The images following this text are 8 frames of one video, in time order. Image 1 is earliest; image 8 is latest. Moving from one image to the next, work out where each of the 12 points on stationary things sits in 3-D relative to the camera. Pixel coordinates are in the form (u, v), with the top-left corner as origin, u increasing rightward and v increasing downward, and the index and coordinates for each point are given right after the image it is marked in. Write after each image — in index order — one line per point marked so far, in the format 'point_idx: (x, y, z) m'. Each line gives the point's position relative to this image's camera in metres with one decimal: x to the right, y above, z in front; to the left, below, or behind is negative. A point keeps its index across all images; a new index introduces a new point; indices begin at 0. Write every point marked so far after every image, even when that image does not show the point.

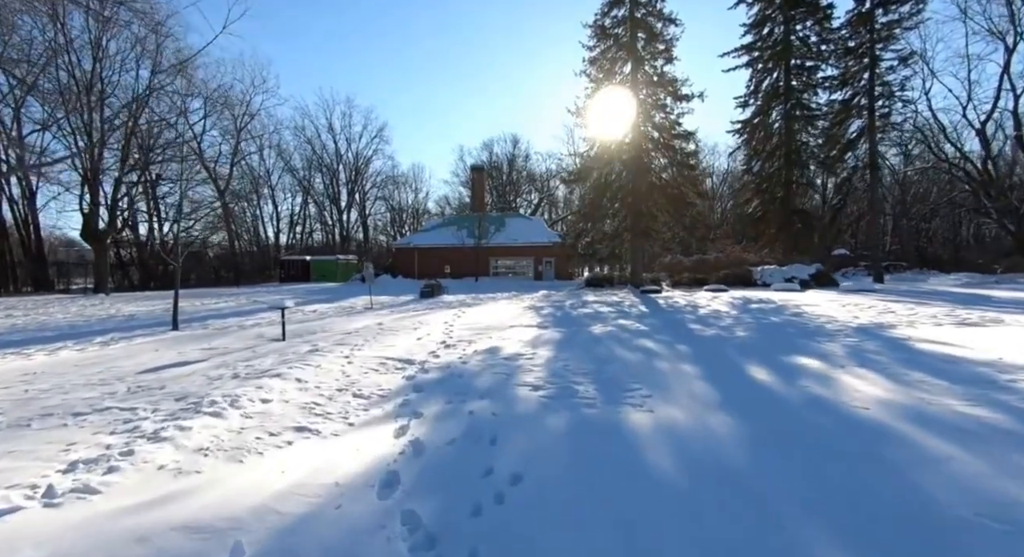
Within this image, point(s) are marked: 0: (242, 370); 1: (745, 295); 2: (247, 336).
0: (-3.4, -1.2, +6.1) m
1: (+7.7, -0.5, +16.0) m
2: (-5.5, -1.2, +10.2) m
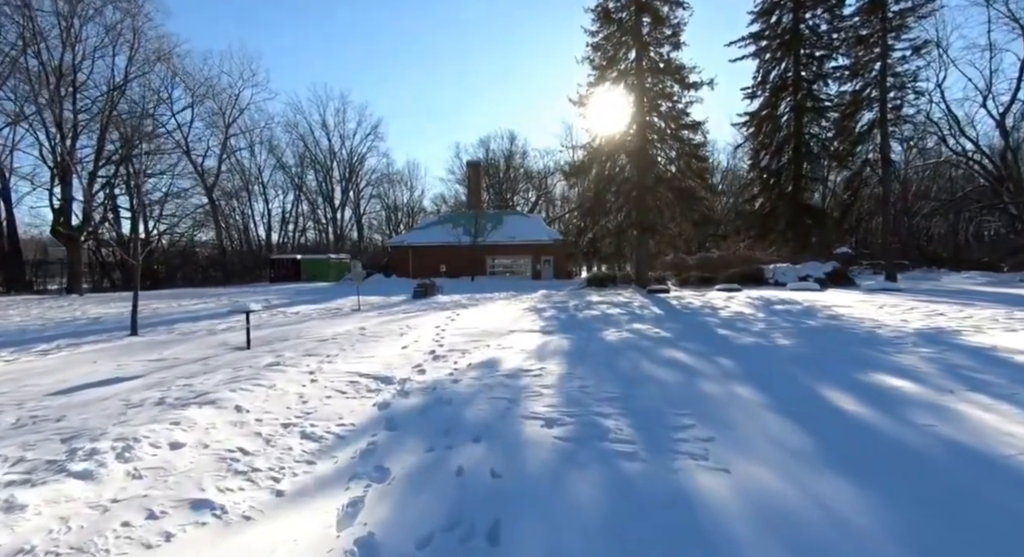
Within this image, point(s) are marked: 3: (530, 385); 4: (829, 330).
0: (-3.4, -1.1, +4.9) m
1: (+7.7, -0.5, +14.8) m
2: (-5.5, -1.2, +8.9) m
3: (+0.2, -1.0, +4.7) m
4: (+5.0, -0.8, +7.7) m
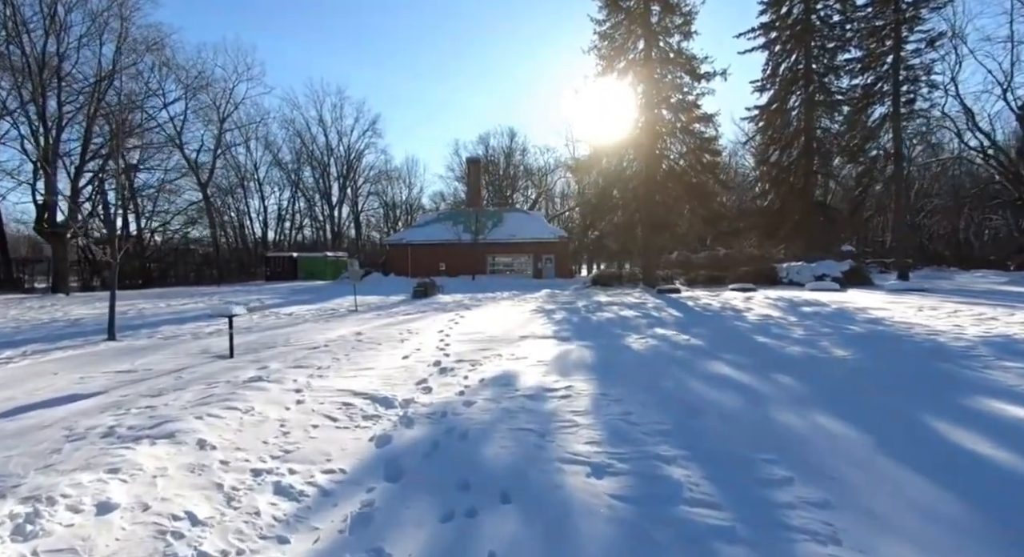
0: (-3.2, -1.2, +4.0) m
1: (+7.9, -0.5, +14.1) m
2: (-5.4, -1.2, +8.0) m
3: (+0.4, -1.0, +3.8) m
4: (+5.2, -0.8, +6.9) m
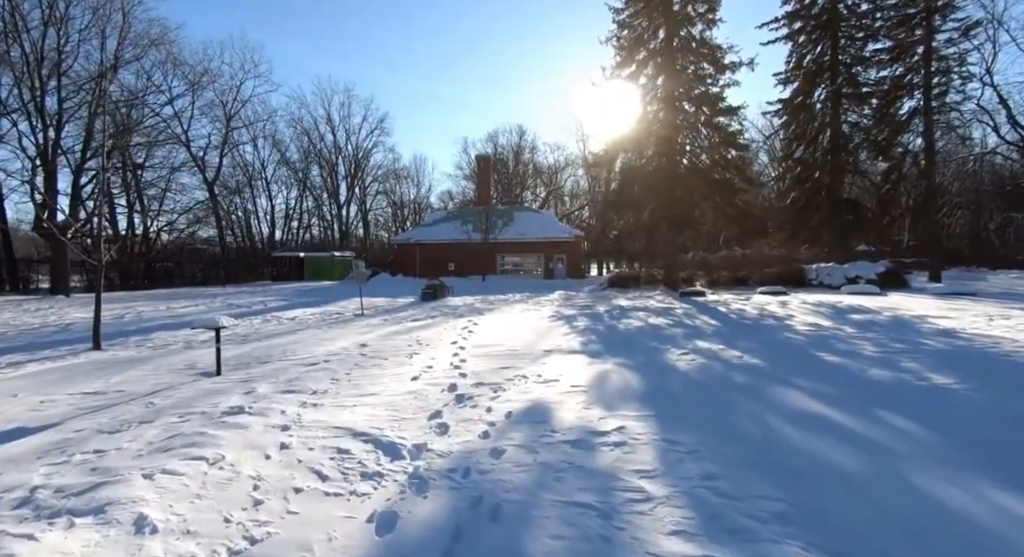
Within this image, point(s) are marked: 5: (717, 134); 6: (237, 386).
0: (-2.9, -1.3, +3.2) m
1: (+8.3, -0.6, +13.0) m
2: (-5.0, -1.3, +7.2) m
3: (+0.6, -1.1, +2.9) m
4: (+5.5, -0.9, +5.9) m
5: (+8.2, +5.7, +19.2) m
6: (-3.2, -1.2, +5.6) m
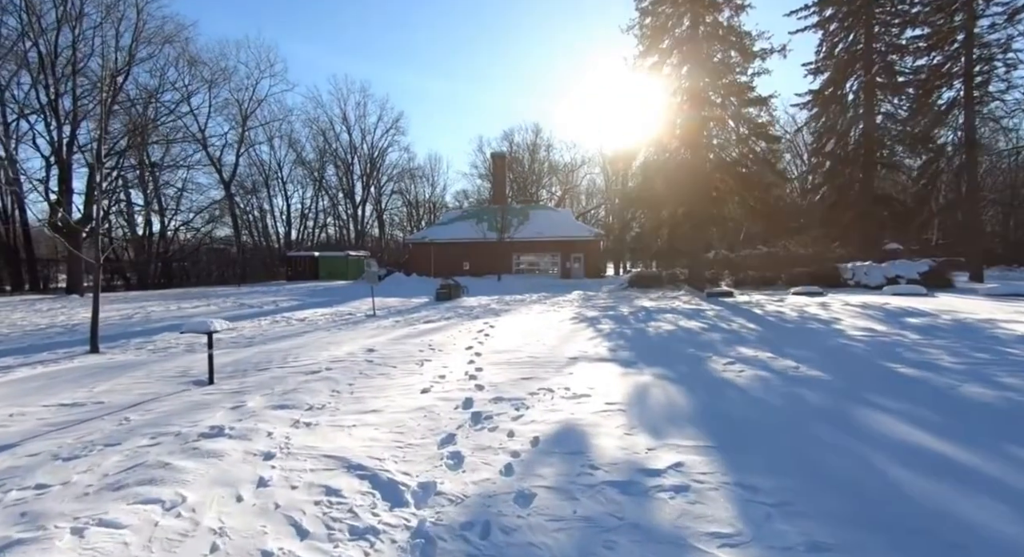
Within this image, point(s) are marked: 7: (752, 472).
0: (-2.7, -1.3, +2.5) m
1: (+8.7, -0.6, +12.0) m
2: (-4.7, -1.3, +6.6) m
3: (+0.8, -1.1, +2.2) m
4: (+5.8, -0.9, +5.0) m
5: (+8.8, +5.7, +18.3) m
6: (-2.9, -1.2, +5.0) m
7: (+1.3, -1.1, +2.9) m
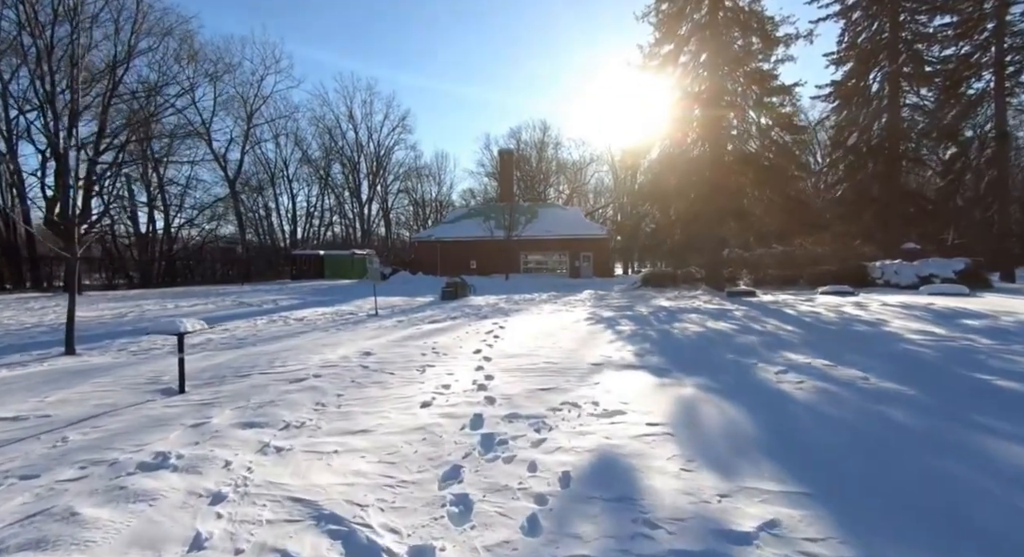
0: (-2.6, -1.2, +1.8) m
1: (+9.0, -0.5, +11.1) m
2: (-4.6, -1.2, +5.9) m
3: (+0.9, -1.1, +1.4) m
4: (+5.9, -0.9, +4.1) m
5: (+9.2, +5.8, +17.3) m
6: (-2.8, -1.1, +4.2) m
7: (+1.5, -1.0, +2.0) m
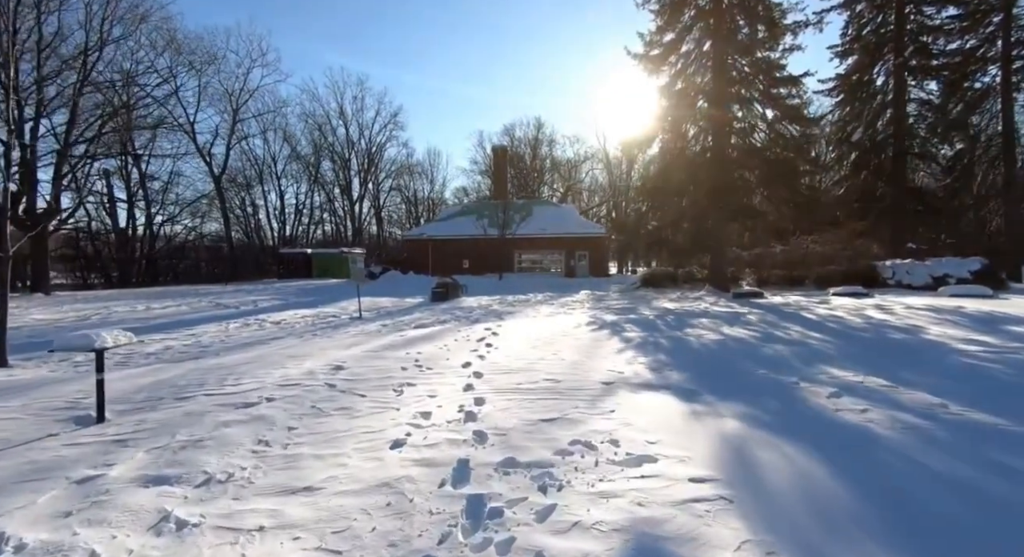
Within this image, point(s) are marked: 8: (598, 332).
0: (-2.6, -1.2, +0.8) m
1: (+8.9, -0.5, +10.3) m
2: (-4.6, -1.2, +4.9) m
3: (+0.9, -1.1, +0.5) m
4: (+5.9, -0.9, +3.3) m
5: (+9.0, +5.8, +16.5) m
6: (-2.8, -1.2, +3.2) m
7: (+1.5, -1.1, +1.1) m
8: (+1.5, -0.9, +8.5) m
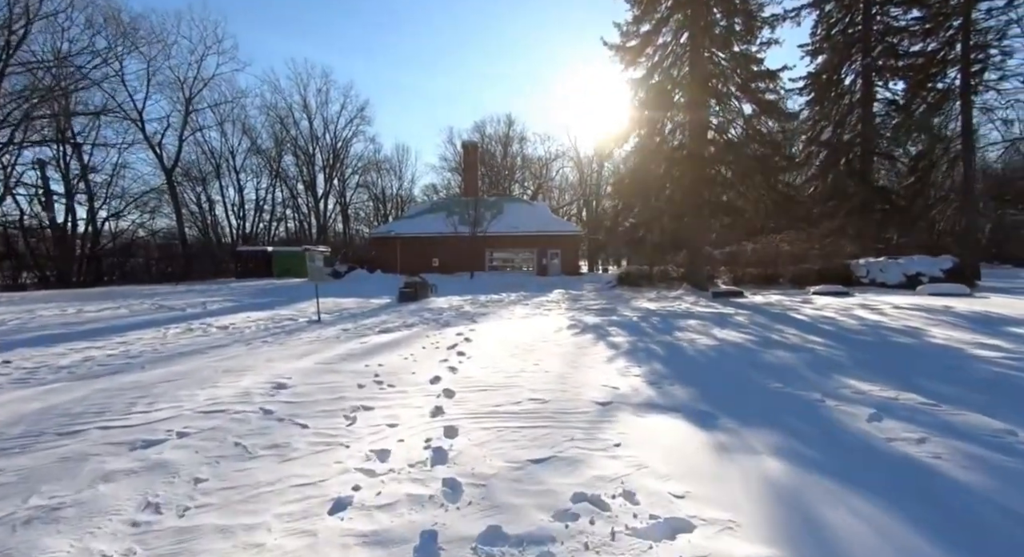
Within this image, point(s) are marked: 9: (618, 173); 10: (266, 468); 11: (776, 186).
0: (-2.5, -1.2, -0.1) m
1: (+8.3, -0.5, +10.0) m
2: (-4.8, -1.2, +3.8) m
3: (+1.0, -1.1, -0.3) m
4: (+5.8, -0.9, +2.8) m
5: (+8.0, +5.8, +16.2) m
6: (-2.9, -1.2, +2.3) m
7: (+1.5, -1.1, +0.4) m
8: (+1.1, -0.9, +7.7) m
9: (+3.8, +3.9, +17.5) m
10: (-1.5, -1.1, +3.0) m
11: (+8.6, +3.1, +16.5) m
